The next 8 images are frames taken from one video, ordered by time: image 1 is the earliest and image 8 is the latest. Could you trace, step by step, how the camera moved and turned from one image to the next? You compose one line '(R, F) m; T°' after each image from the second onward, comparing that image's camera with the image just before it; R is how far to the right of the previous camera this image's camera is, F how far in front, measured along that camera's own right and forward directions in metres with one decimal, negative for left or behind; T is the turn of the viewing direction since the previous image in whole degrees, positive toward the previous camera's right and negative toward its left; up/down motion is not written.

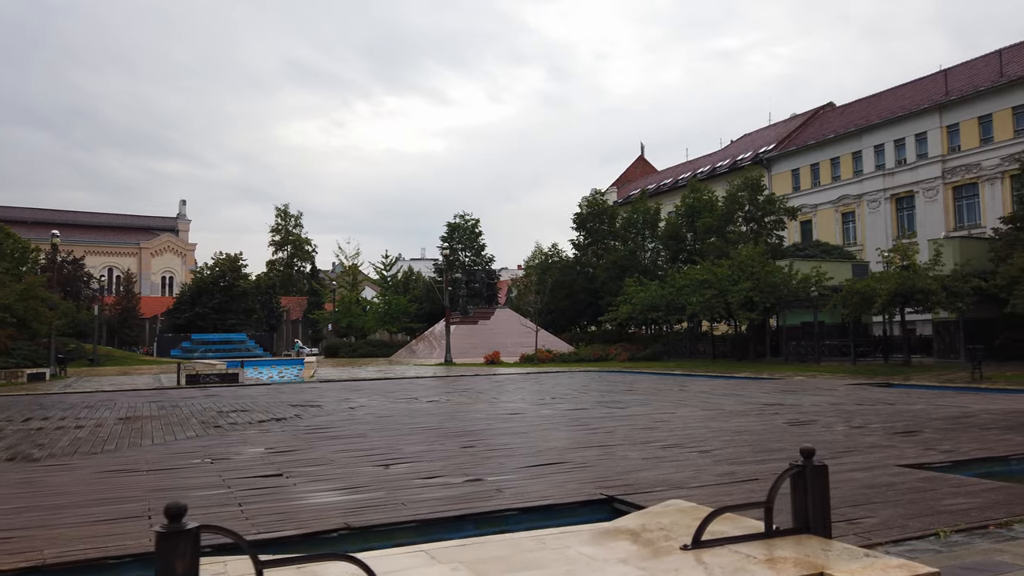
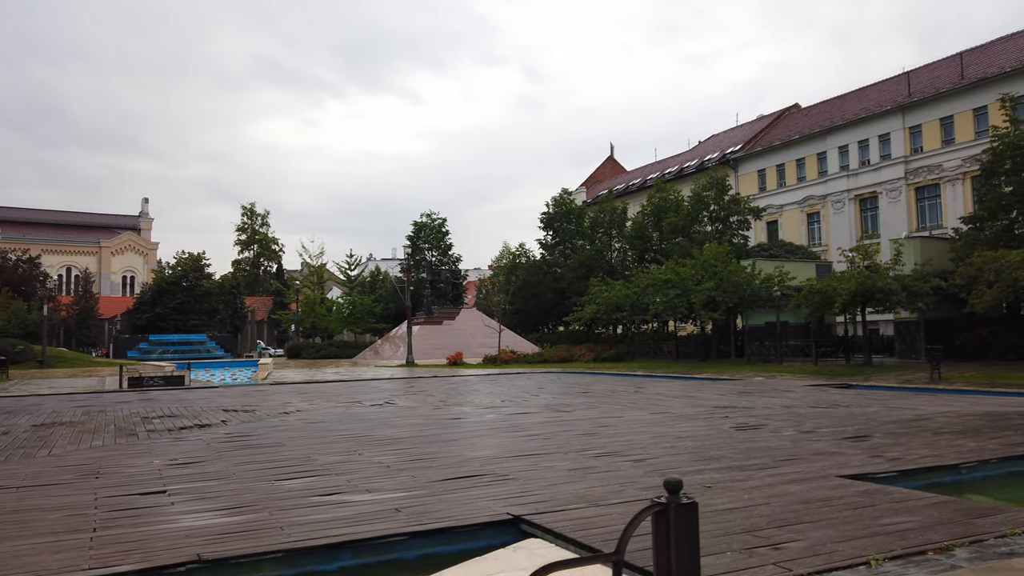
(+0.5, +0.6) m; +2°
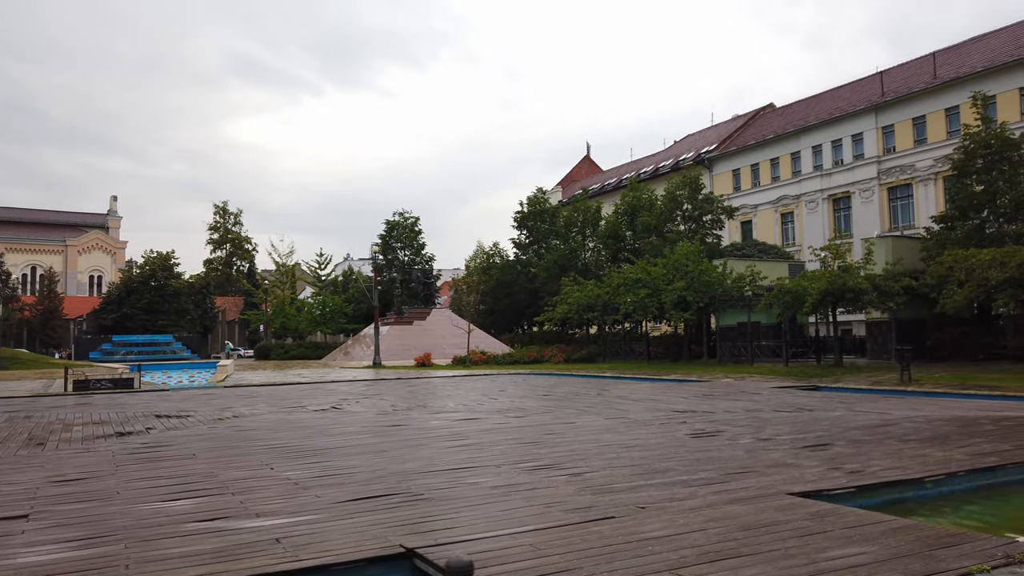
(+0.5, +0.7) m; +2°
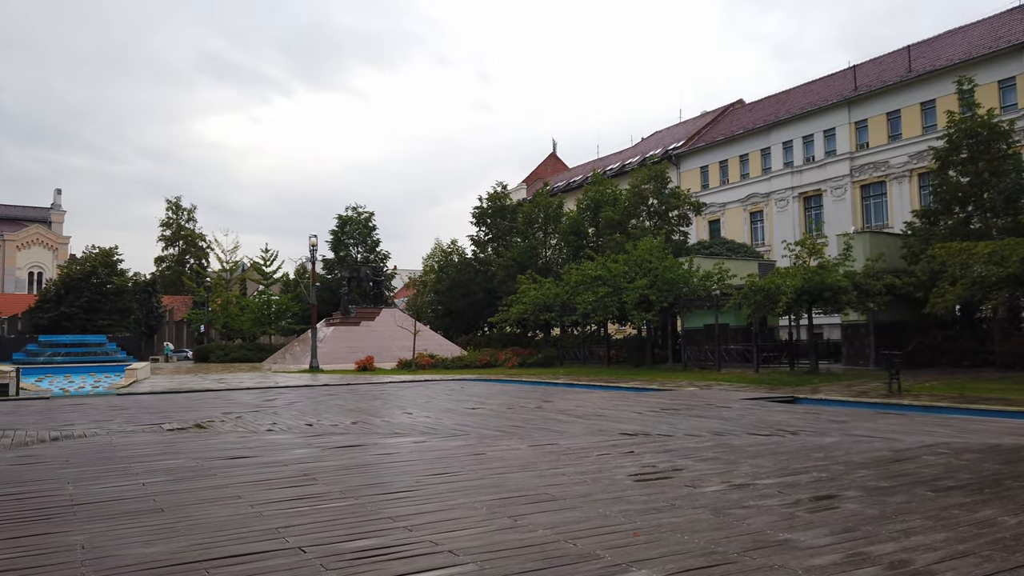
(+0.8, +2.7) m; +2°
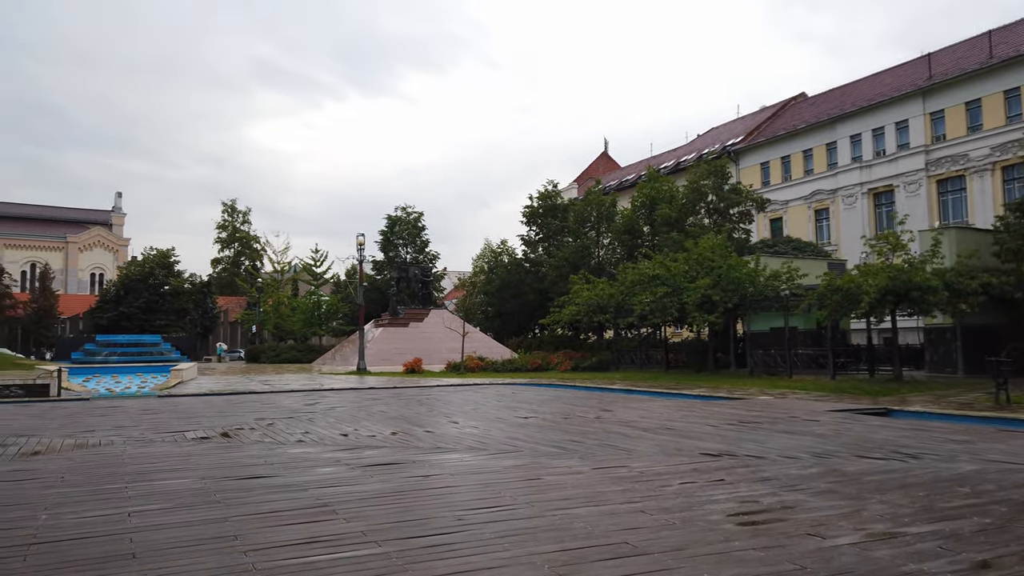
(-0.1, +1.3) m; -4°
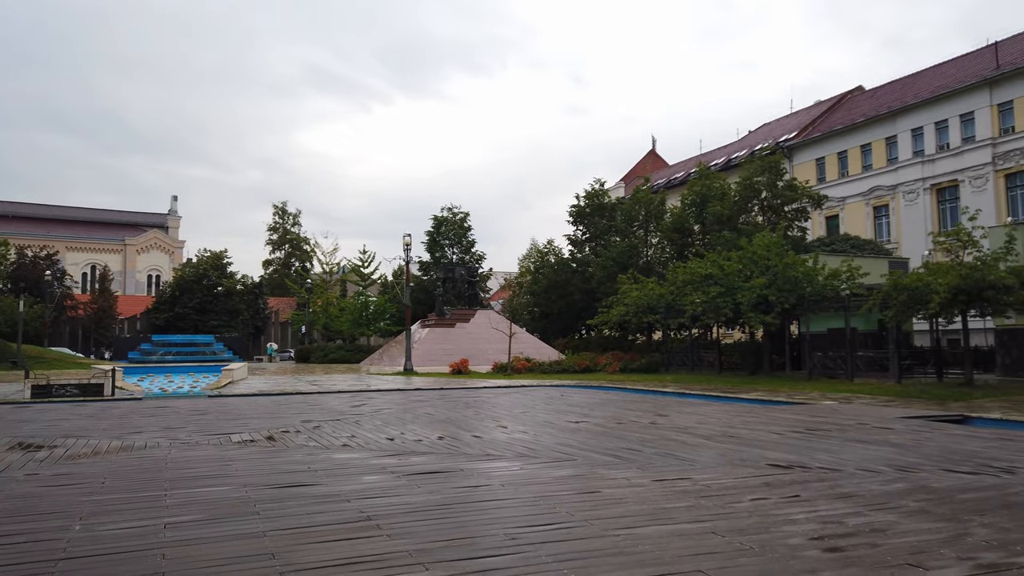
(-0.1, +0.4) m; -4°
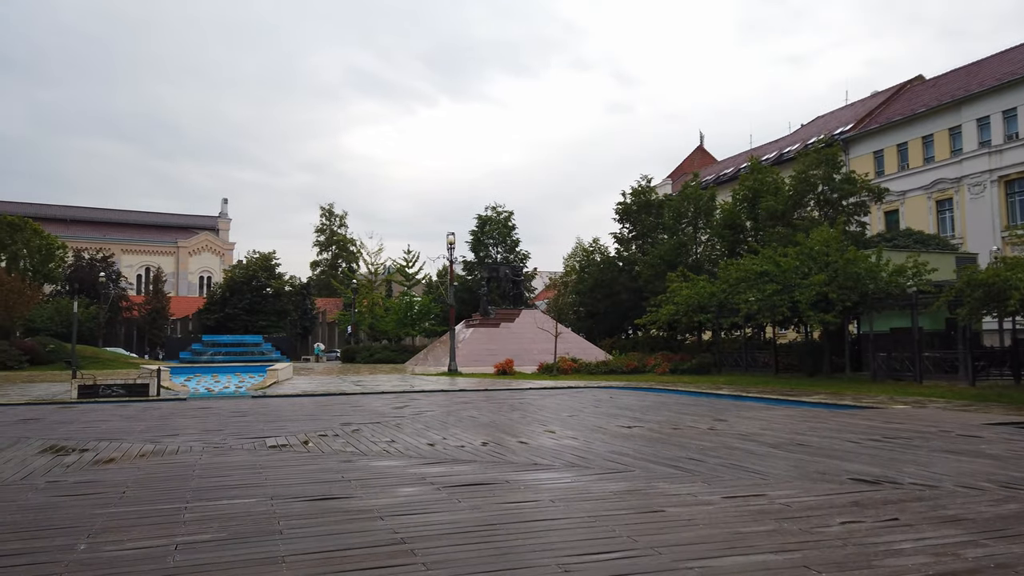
(0.0, +0.6) m; -3°
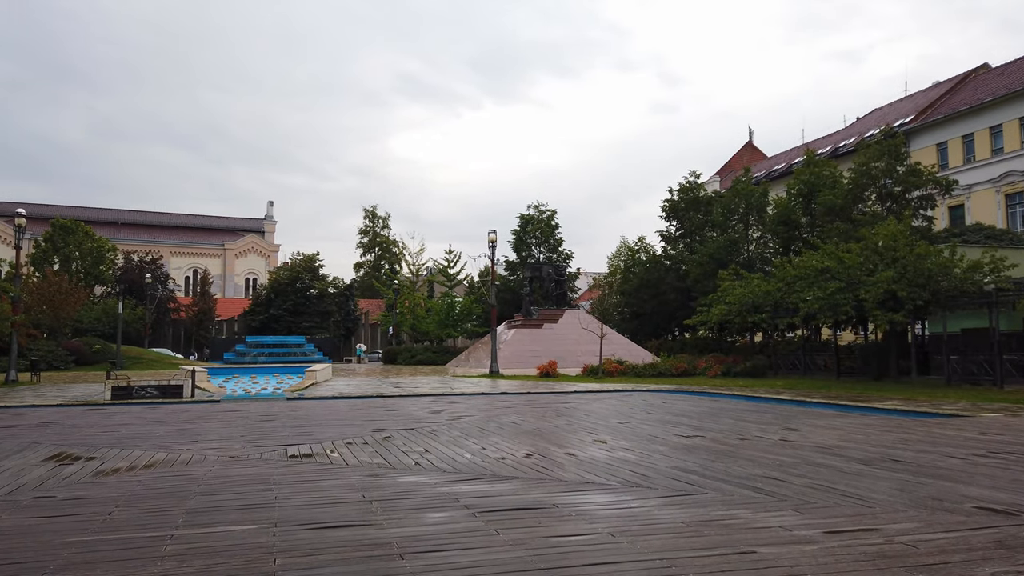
(0.0, +1.0) m; -3°
